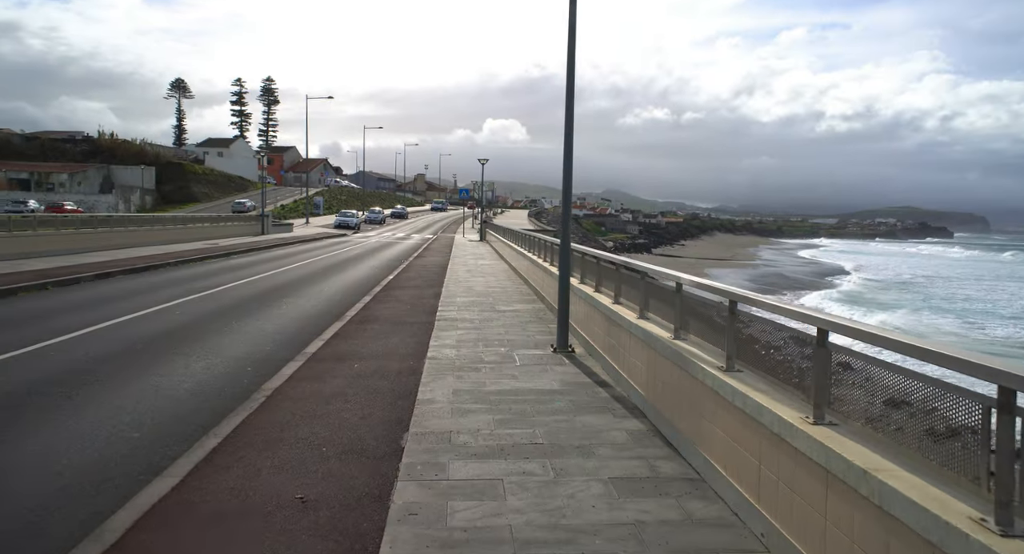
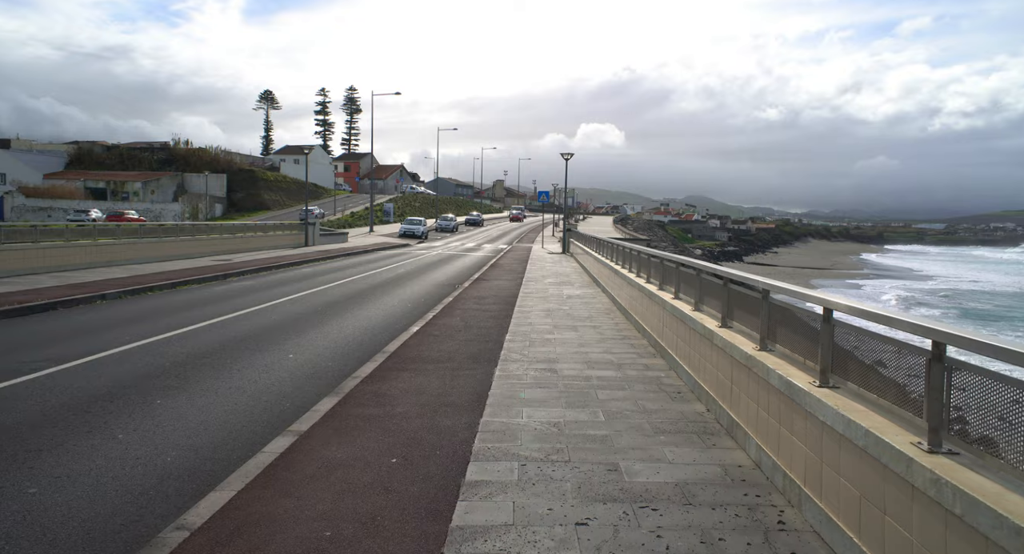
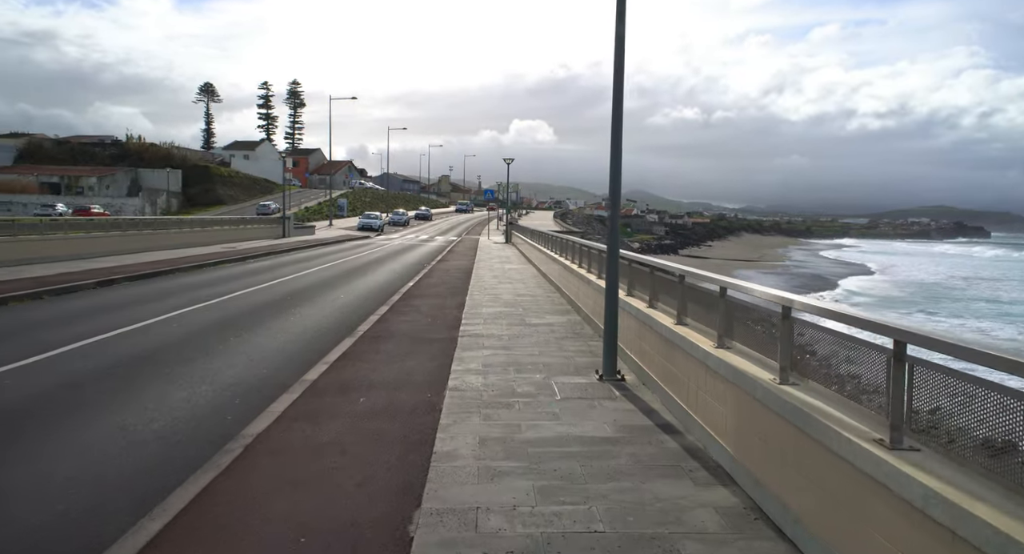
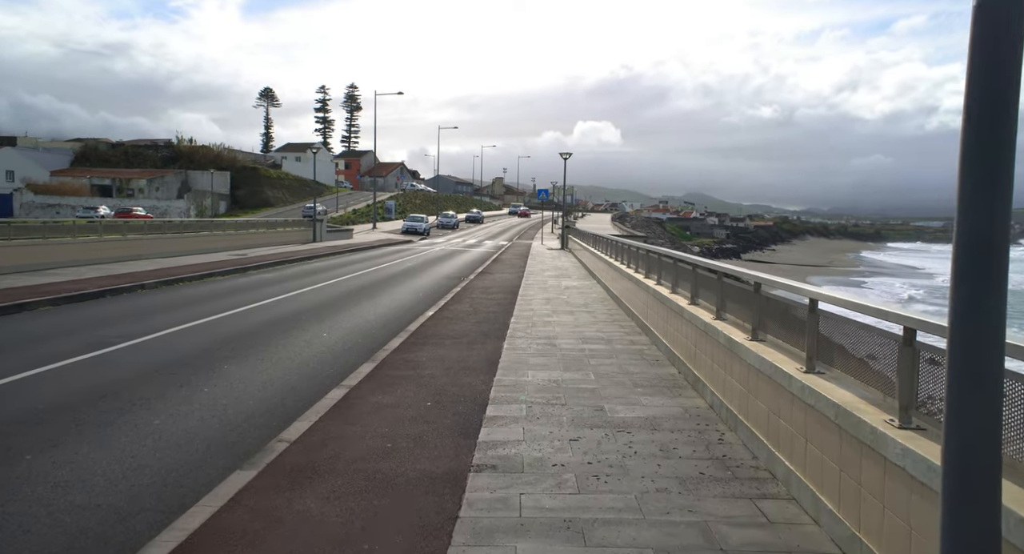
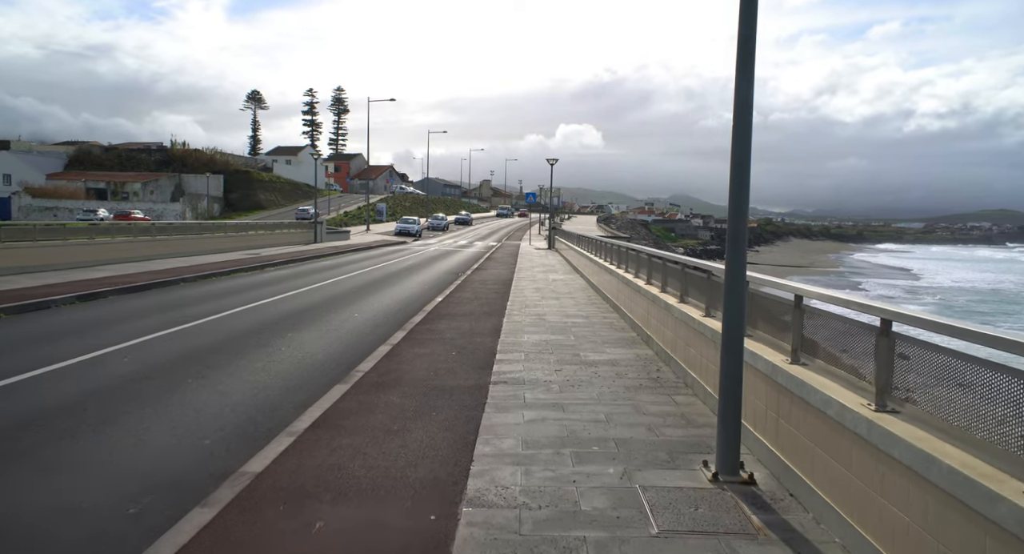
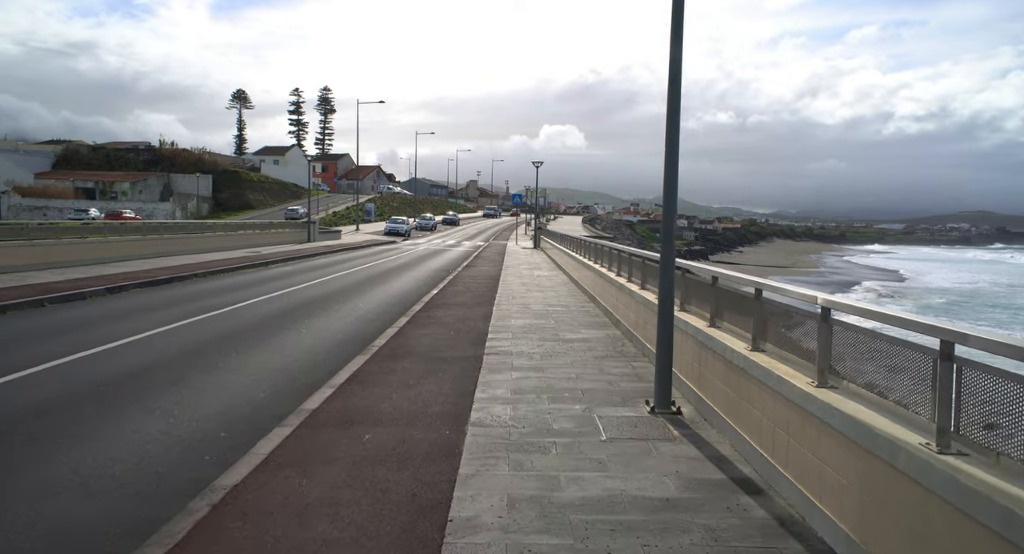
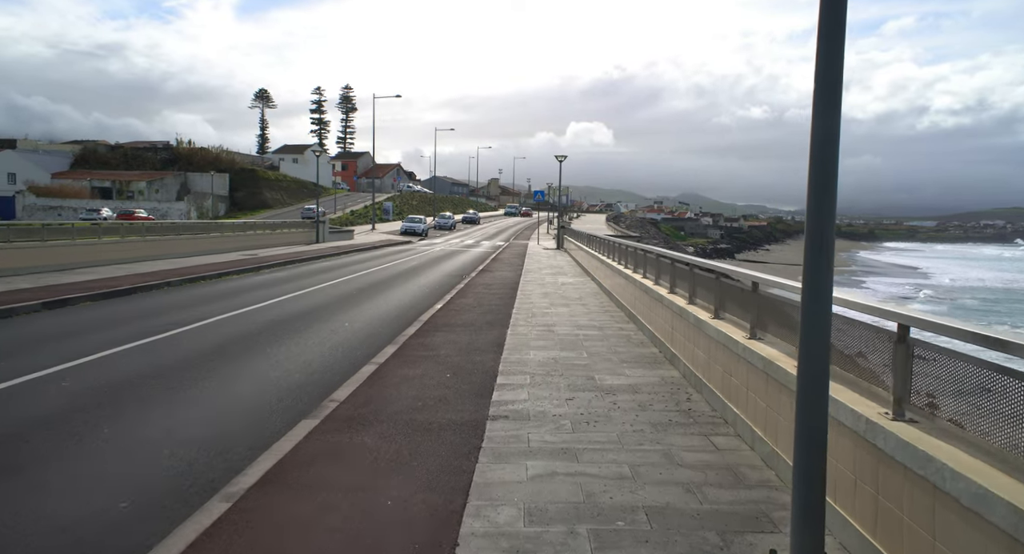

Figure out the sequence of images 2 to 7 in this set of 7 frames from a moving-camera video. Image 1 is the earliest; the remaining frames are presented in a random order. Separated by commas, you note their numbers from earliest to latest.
3, 6, 5, 7, 4, 2
